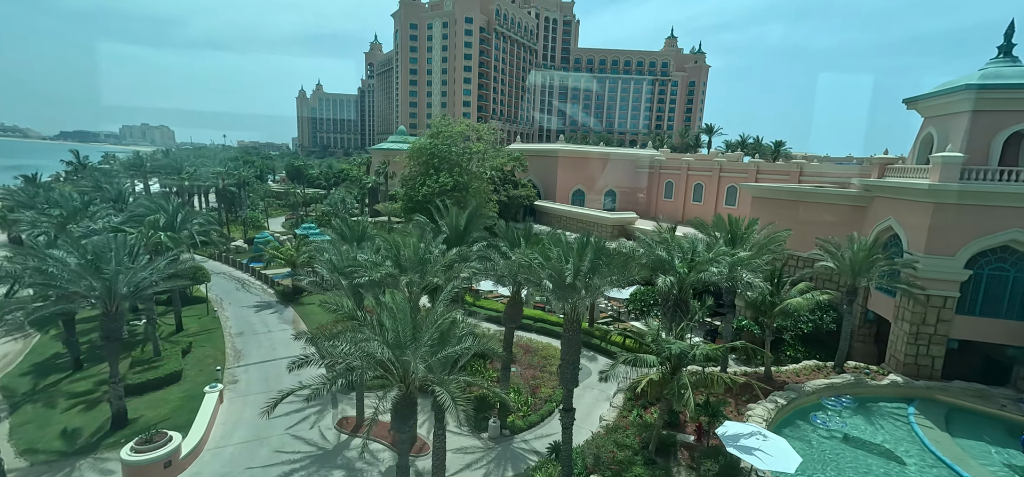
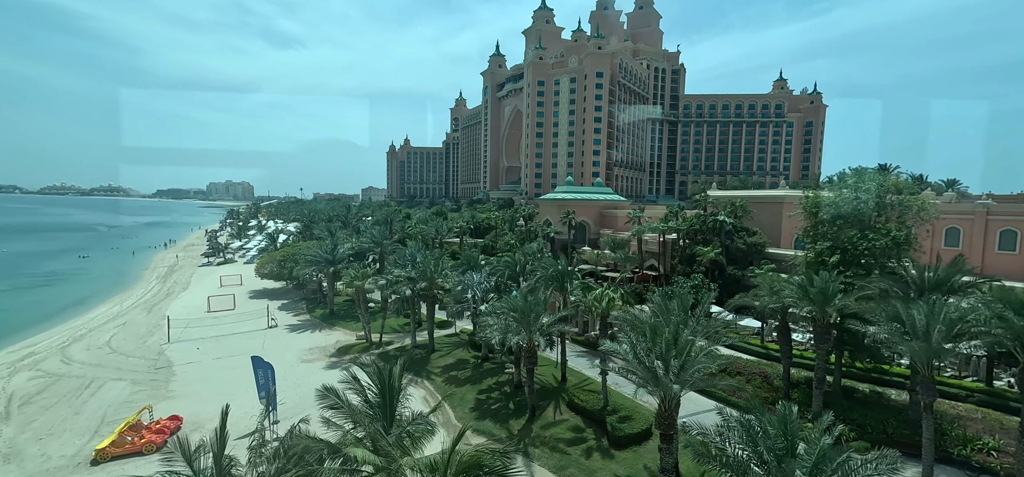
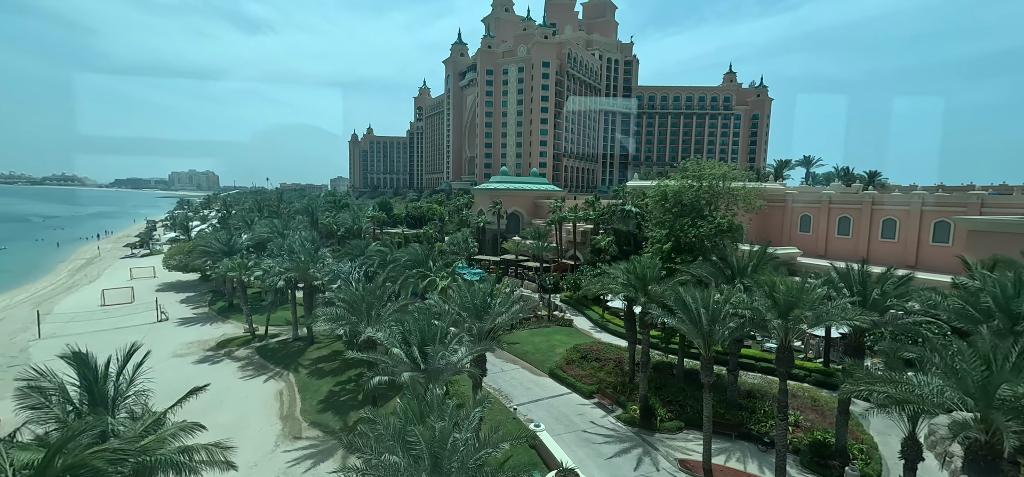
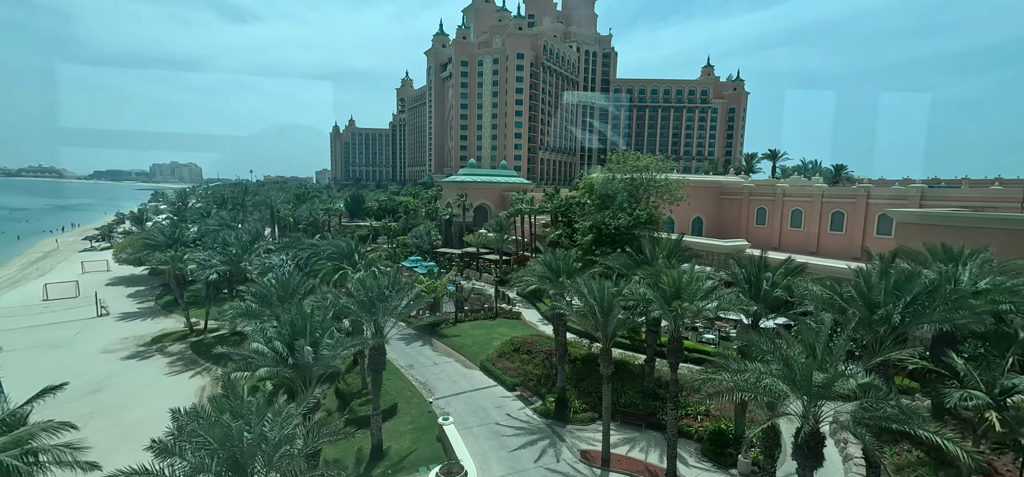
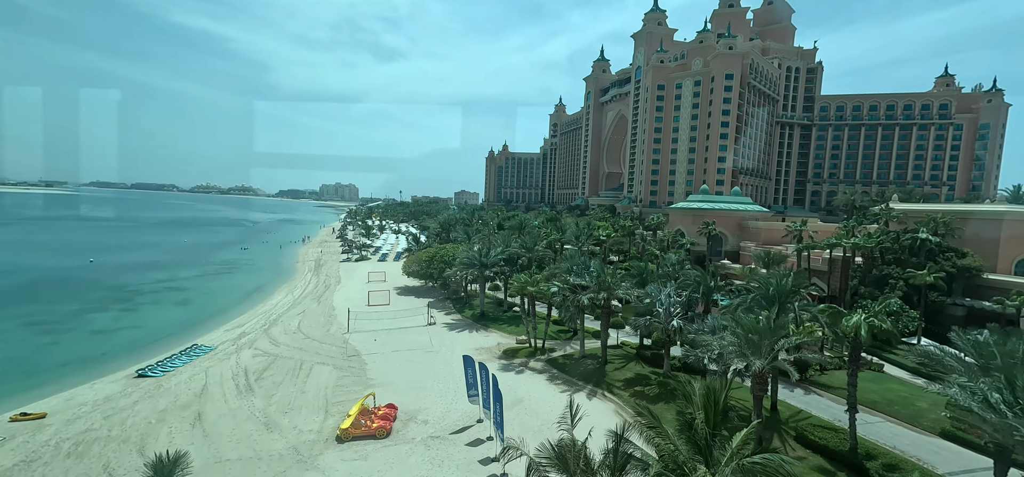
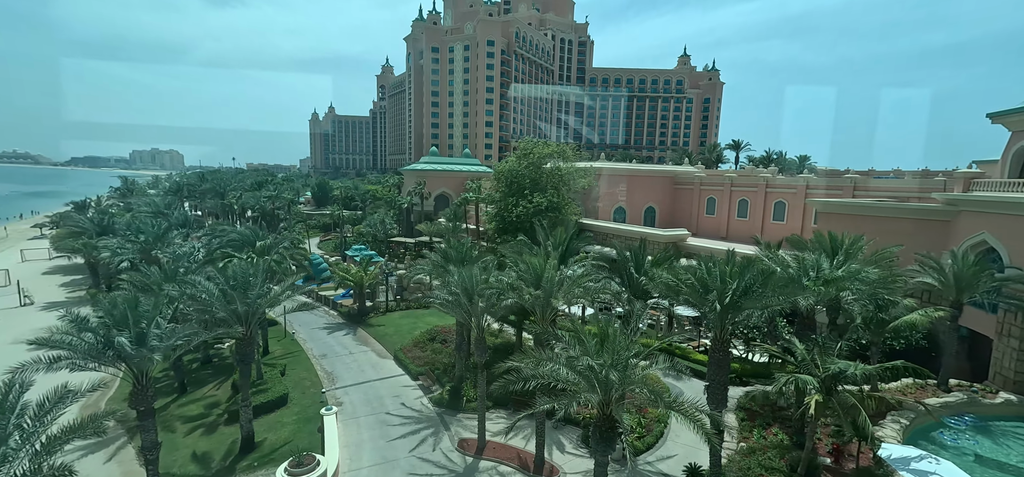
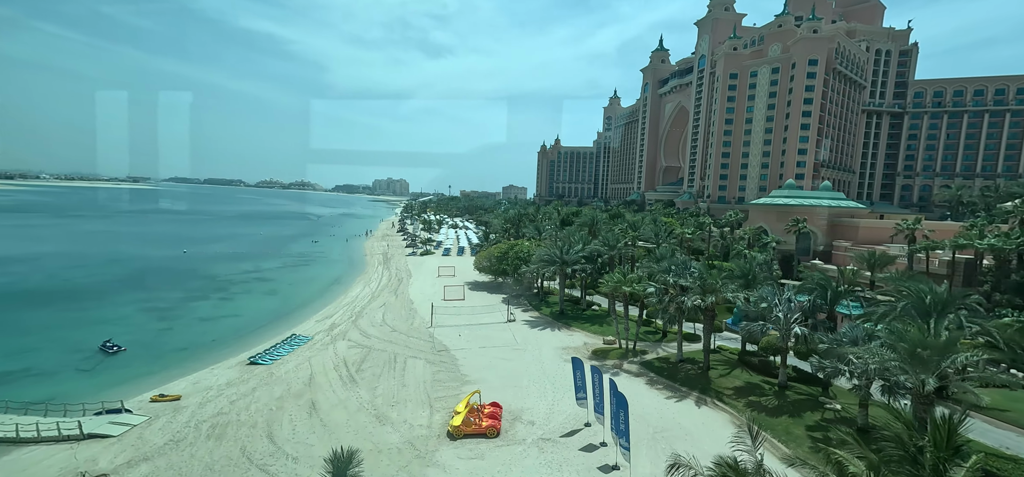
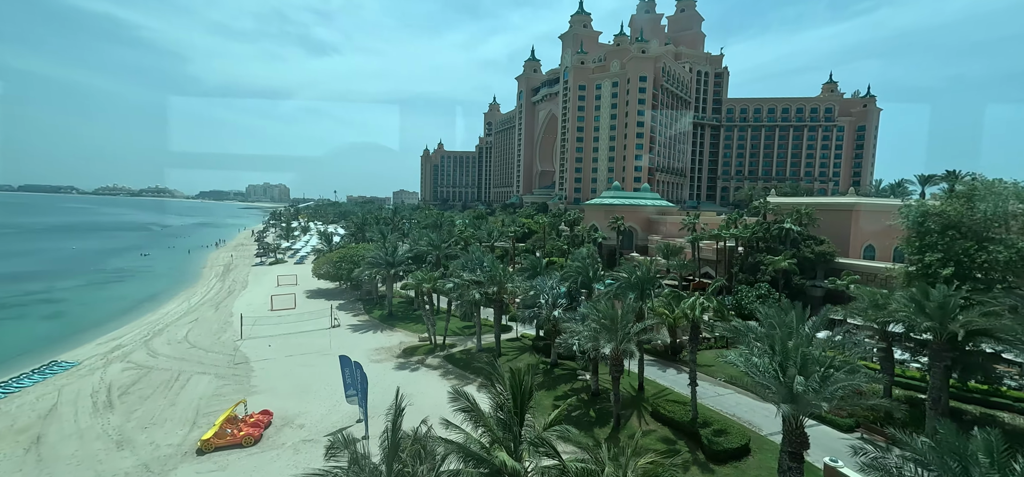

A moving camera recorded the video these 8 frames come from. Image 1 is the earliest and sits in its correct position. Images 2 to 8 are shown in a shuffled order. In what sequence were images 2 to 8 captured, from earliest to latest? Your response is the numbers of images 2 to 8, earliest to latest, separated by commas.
6, 4, 3, 2, 8, 5, 7
